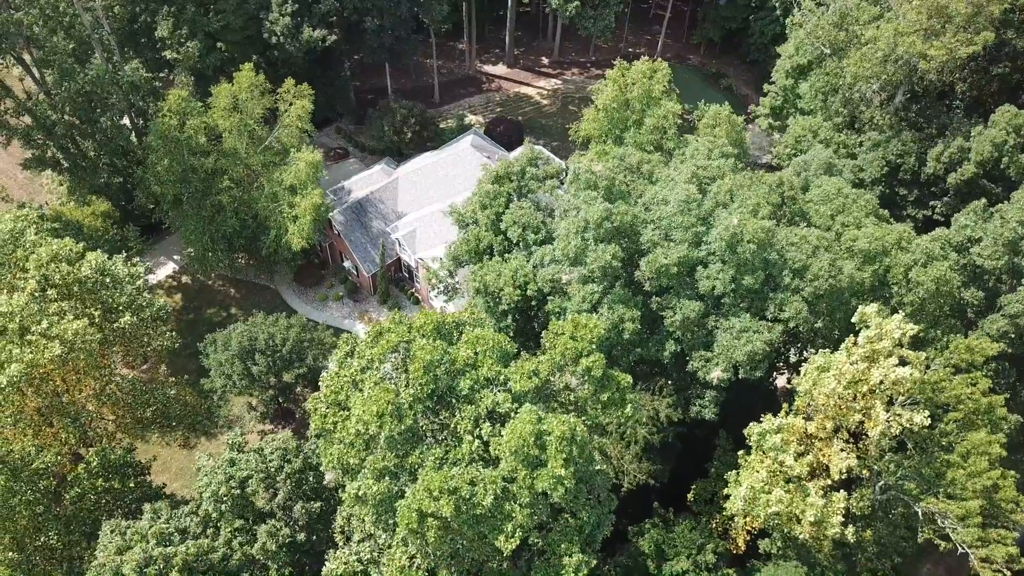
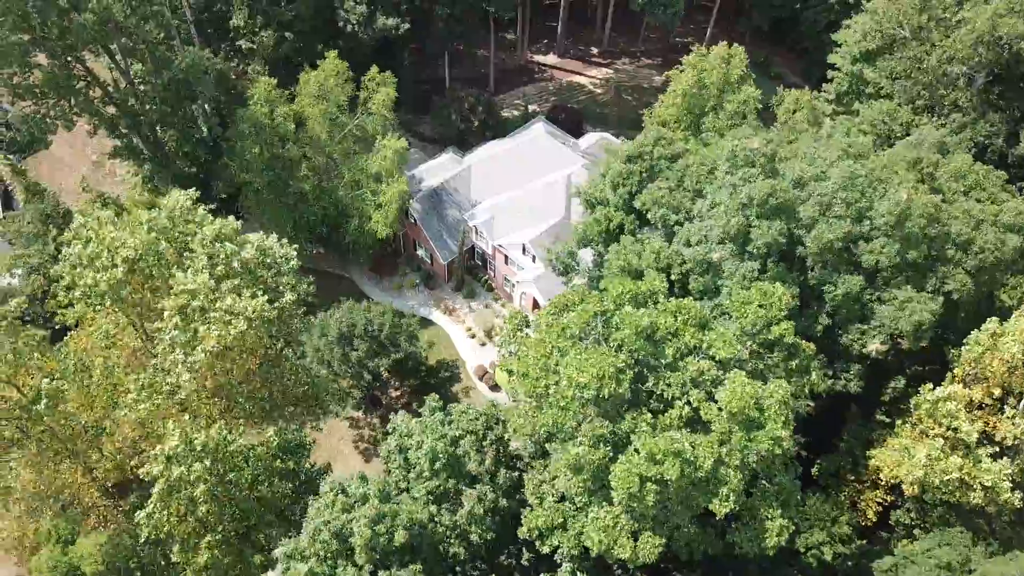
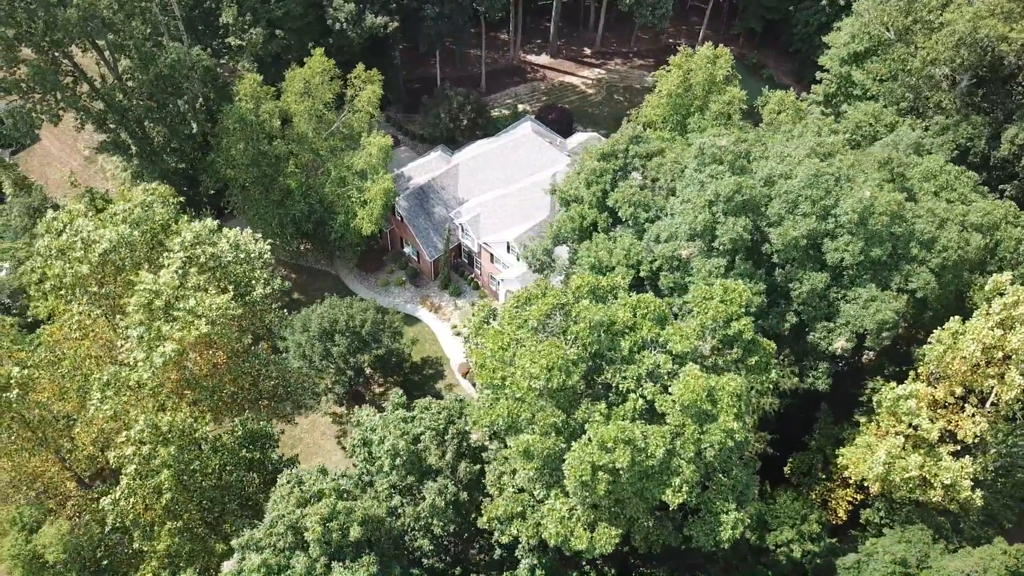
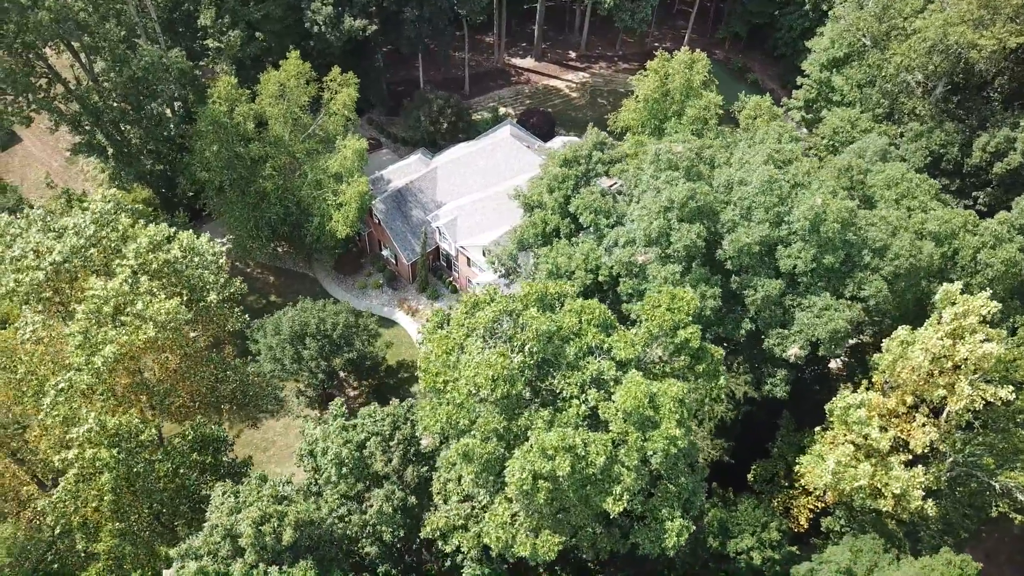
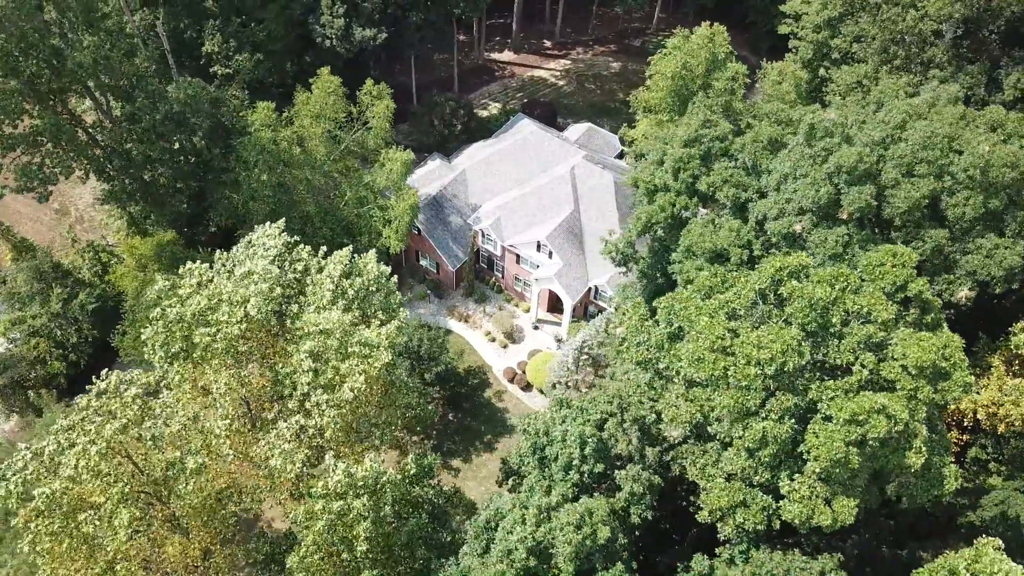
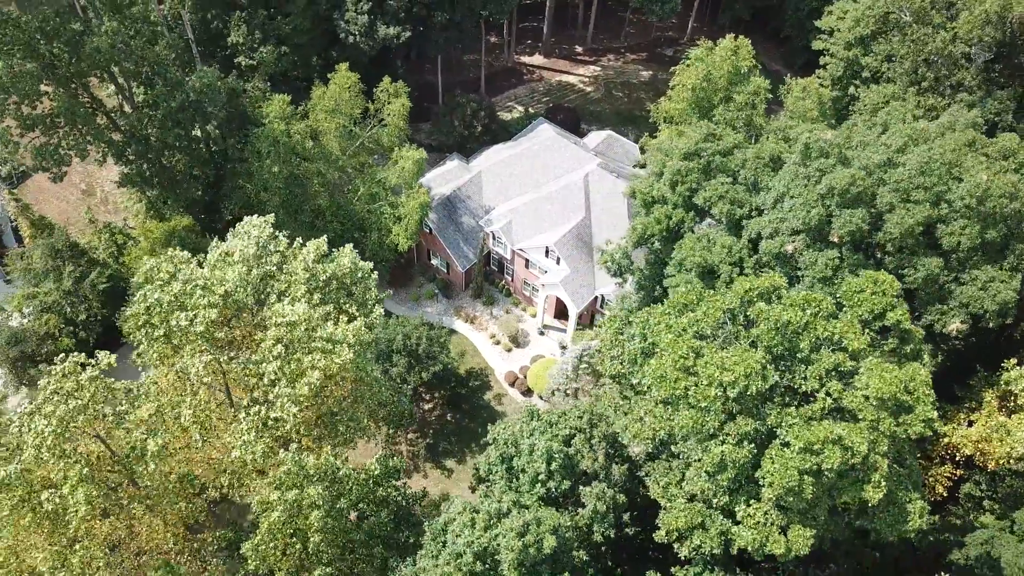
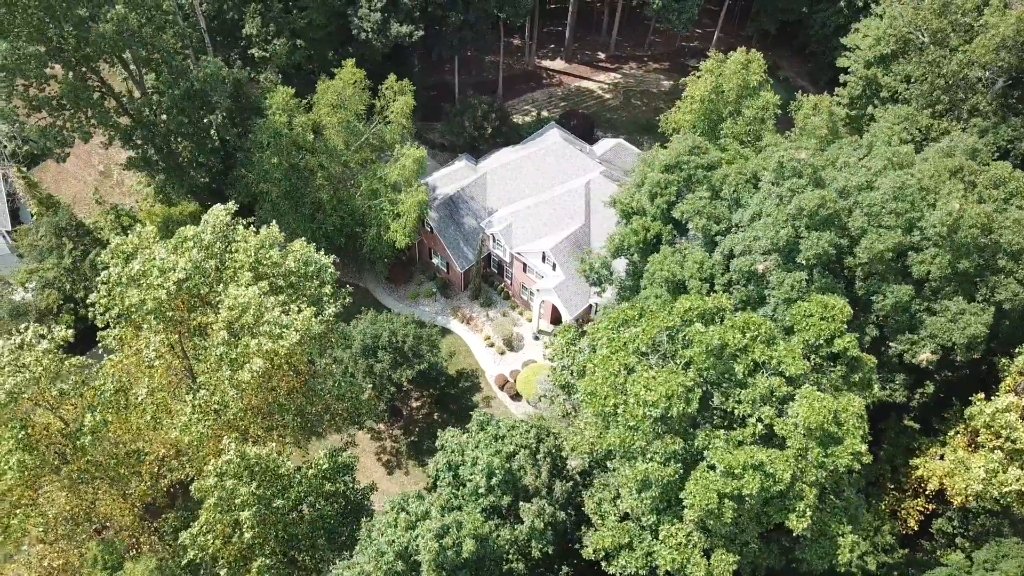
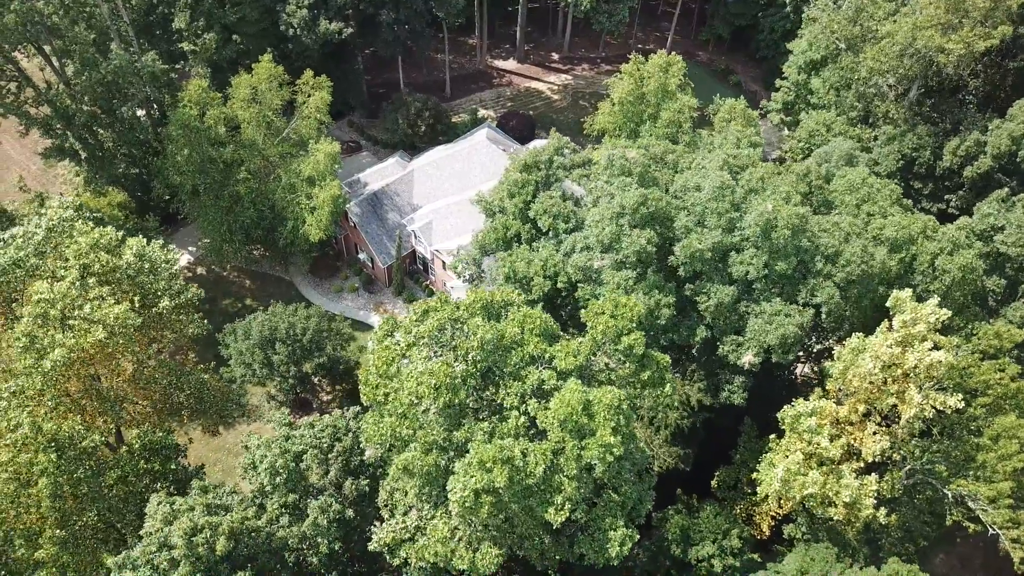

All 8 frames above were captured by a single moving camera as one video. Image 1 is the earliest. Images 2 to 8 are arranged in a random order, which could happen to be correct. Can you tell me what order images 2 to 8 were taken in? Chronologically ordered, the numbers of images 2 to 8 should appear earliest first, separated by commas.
8, 4, 3, 2, 7, 6, 5
